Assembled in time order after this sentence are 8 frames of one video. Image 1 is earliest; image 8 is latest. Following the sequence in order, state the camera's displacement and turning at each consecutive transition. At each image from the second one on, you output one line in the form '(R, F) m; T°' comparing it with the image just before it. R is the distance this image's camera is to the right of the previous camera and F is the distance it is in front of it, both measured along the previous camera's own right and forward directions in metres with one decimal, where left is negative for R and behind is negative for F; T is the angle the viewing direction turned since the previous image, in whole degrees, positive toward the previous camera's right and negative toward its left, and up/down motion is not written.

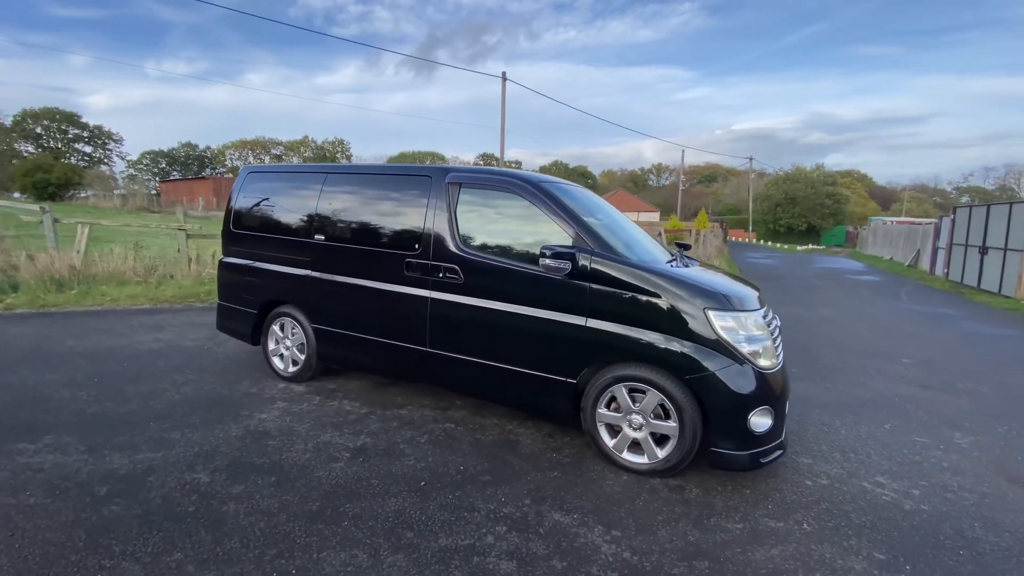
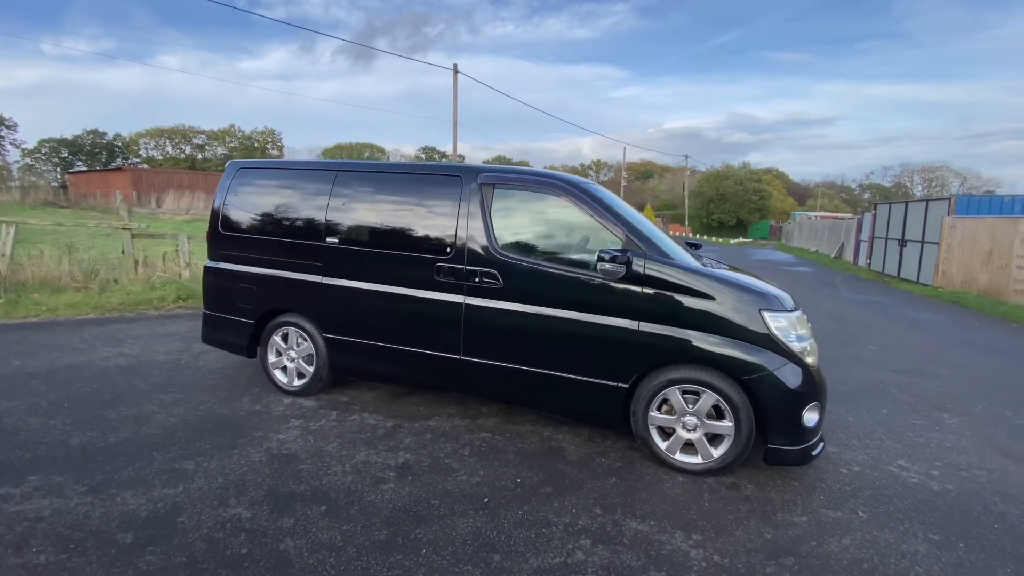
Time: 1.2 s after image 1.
(-0.8, +0.2) m; +7°
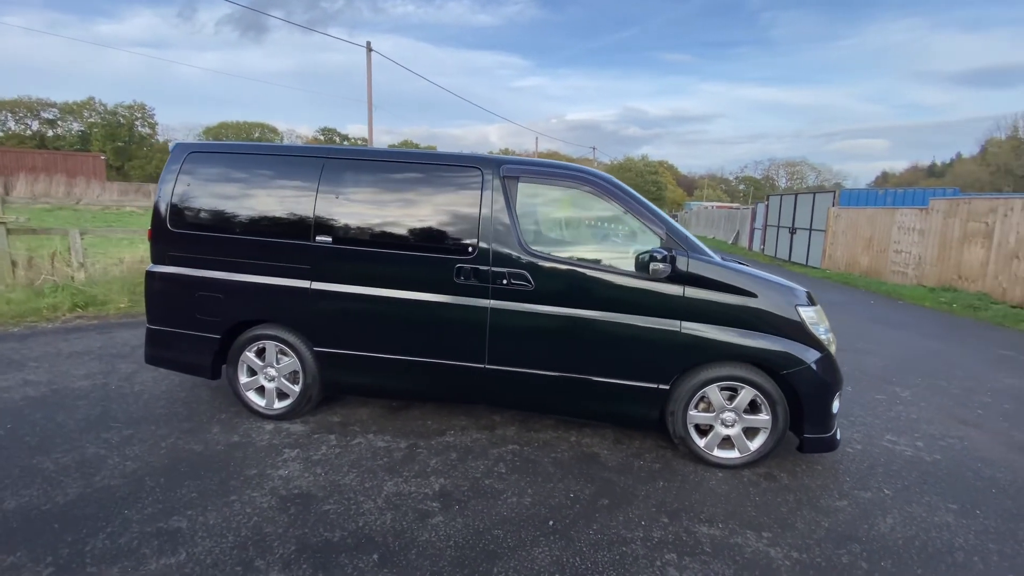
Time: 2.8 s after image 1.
(-0.9, +0.4) m; +11°
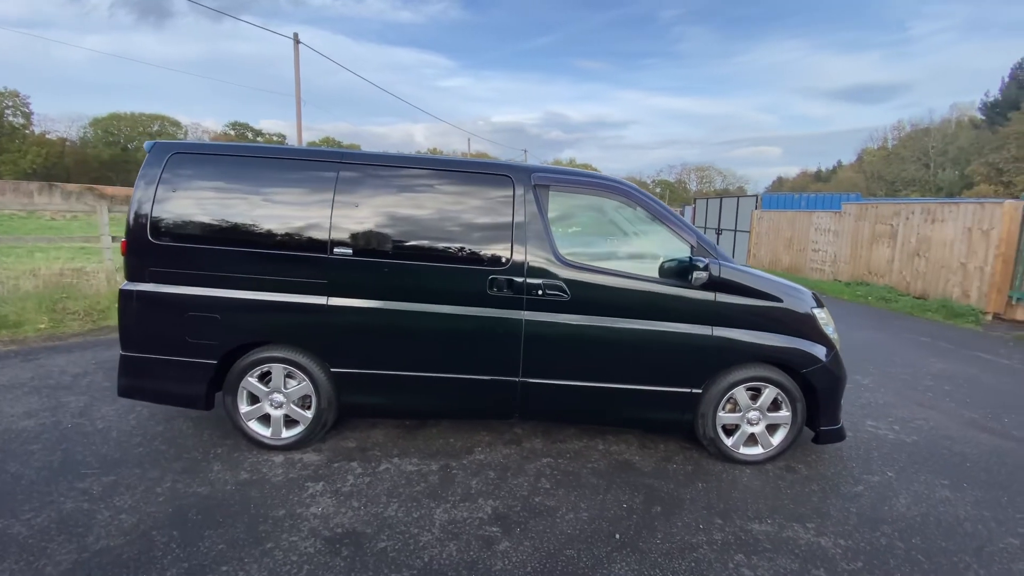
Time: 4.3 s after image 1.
(-0.8, +0.2) m; +9°
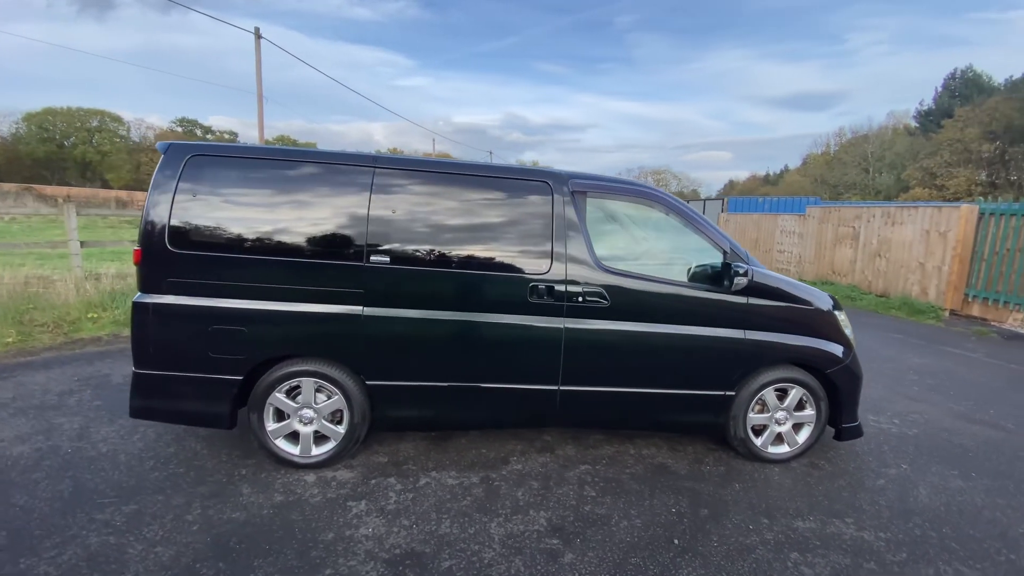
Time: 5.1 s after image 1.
(-0.6, +0.1) m; +5°
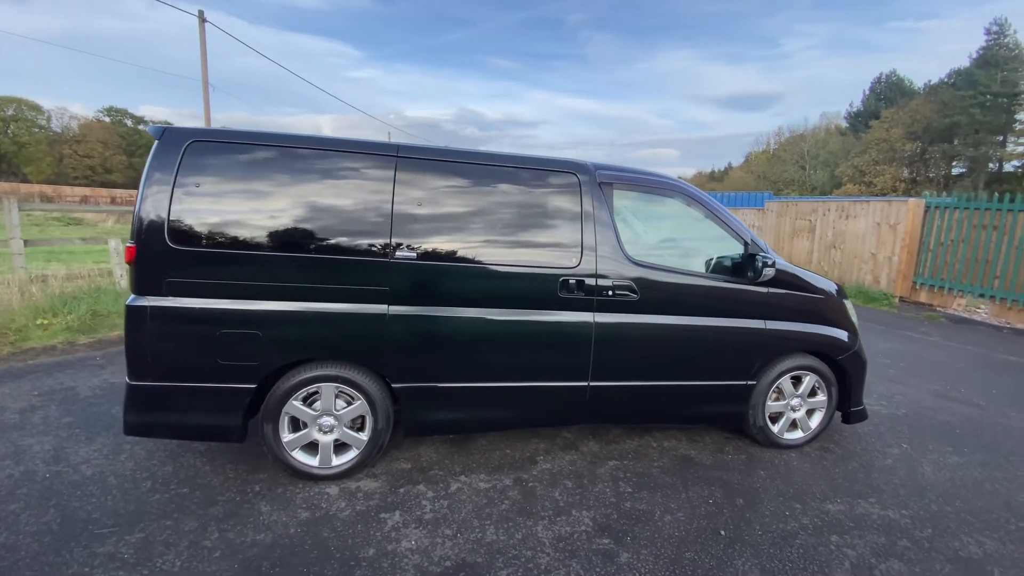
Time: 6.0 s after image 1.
(-0.5, +0.1) m; +5°
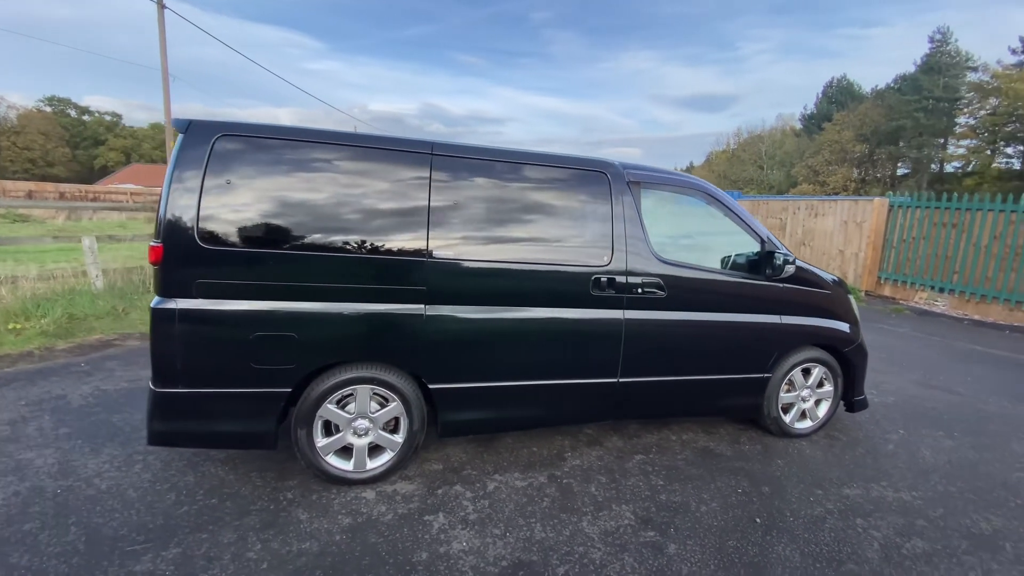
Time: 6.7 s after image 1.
(-0.5, 0.0) m; +4°
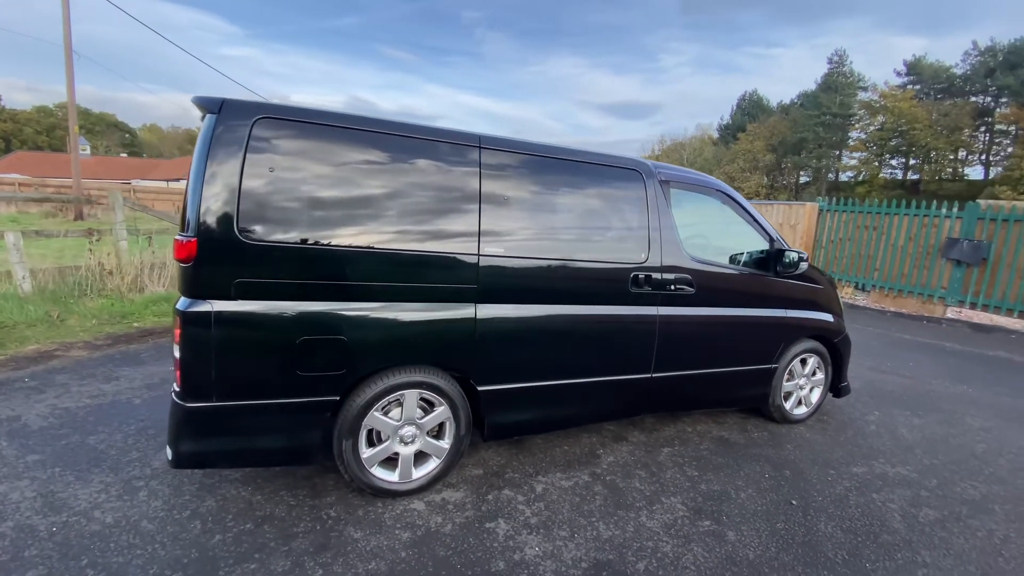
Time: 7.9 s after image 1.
(-0.7, +0.1) m; +8°
